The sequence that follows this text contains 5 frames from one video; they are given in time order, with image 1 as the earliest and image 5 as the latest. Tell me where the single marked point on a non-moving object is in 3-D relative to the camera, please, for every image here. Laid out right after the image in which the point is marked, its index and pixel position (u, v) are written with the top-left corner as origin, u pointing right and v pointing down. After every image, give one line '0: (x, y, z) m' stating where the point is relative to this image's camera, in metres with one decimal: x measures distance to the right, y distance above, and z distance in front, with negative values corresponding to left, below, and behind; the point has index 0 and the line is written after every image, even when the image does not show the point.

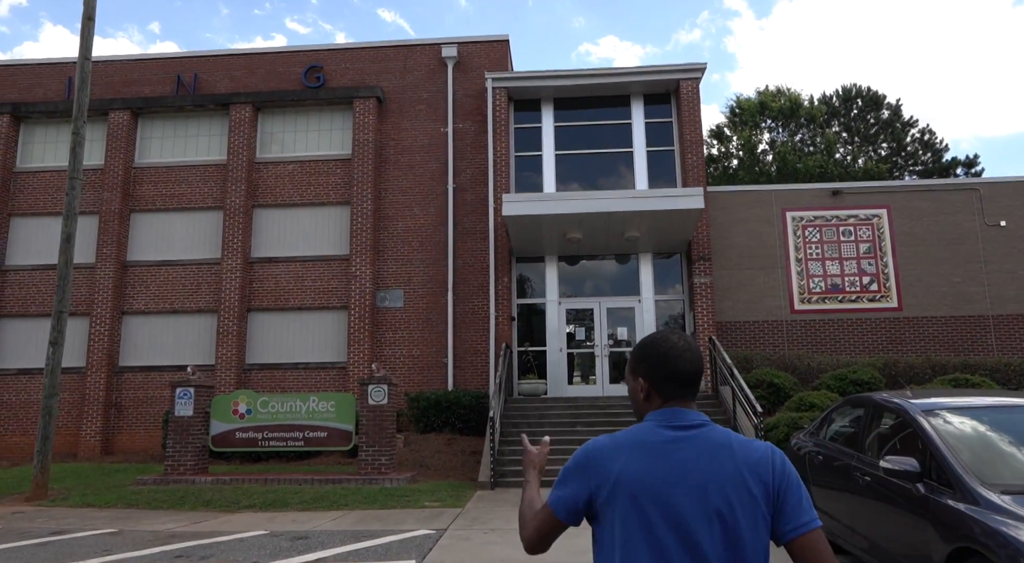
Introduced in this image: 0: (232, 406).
0: (-4.9, -2.1, +11.6) m
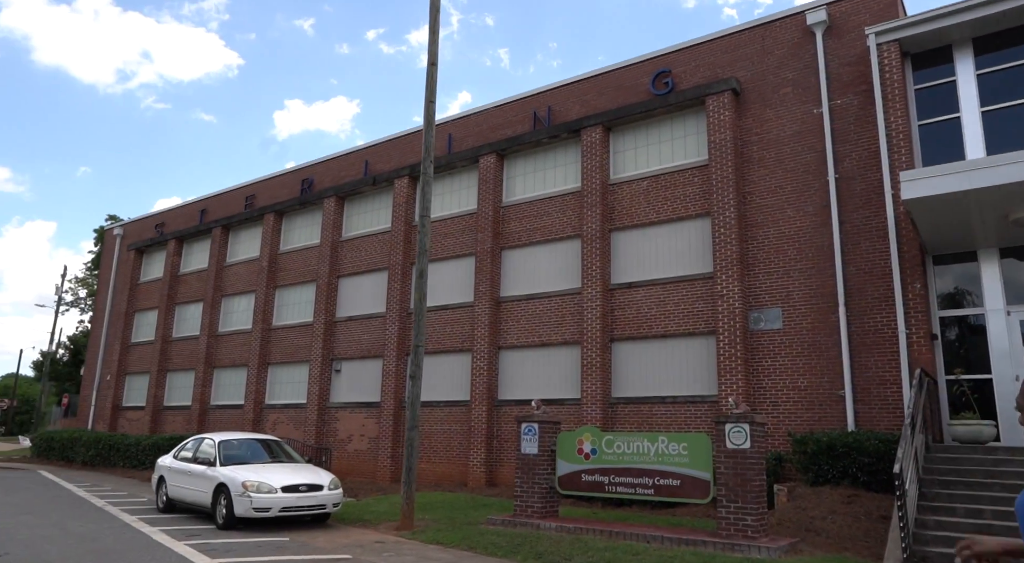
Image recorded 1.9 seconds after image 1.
0: (+1.0, -2.6, +10.8) m
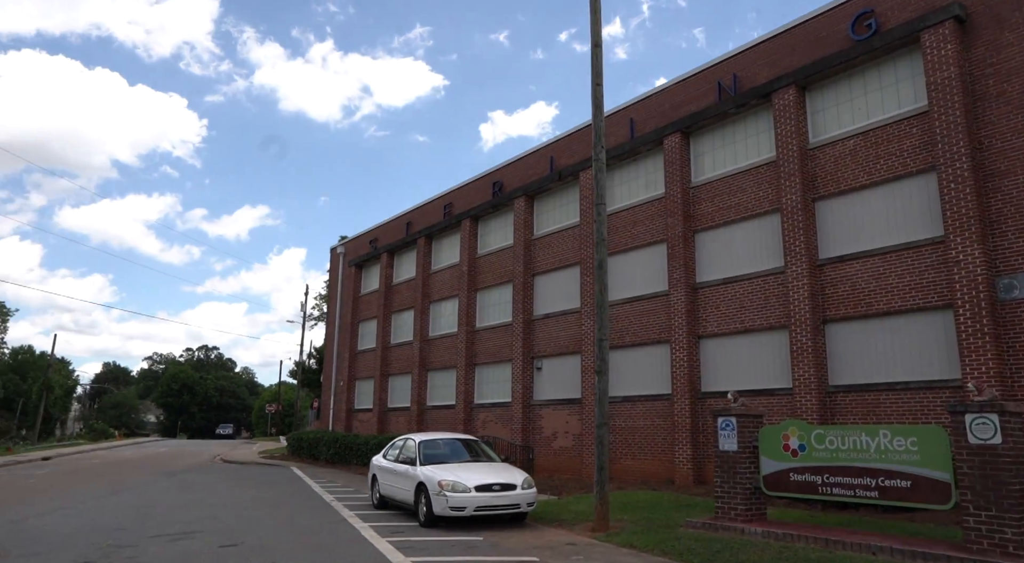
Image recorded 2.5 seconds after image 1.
0: (+3.9, -2.3, +9.8) m
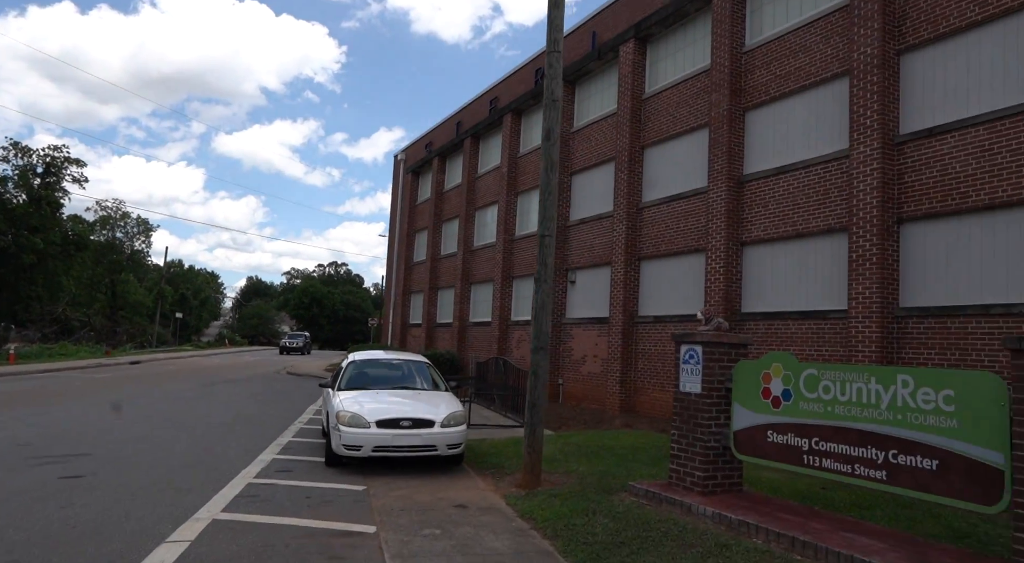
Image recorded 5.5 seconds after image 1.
0: (+2.4, -1.0, +6.6) m
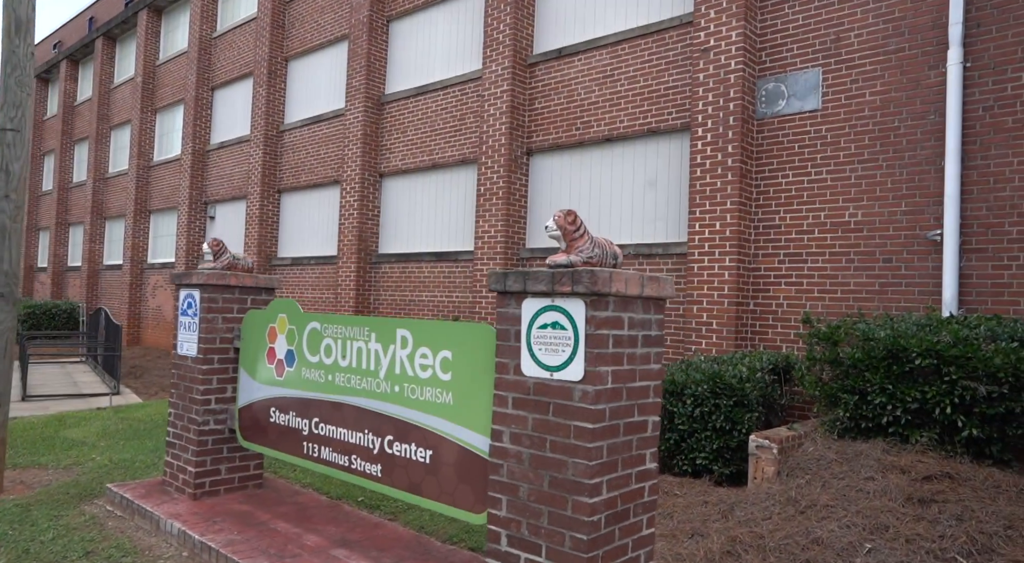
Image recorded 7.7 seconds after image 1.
0: (-1.7, -0.4, +4.6) m
